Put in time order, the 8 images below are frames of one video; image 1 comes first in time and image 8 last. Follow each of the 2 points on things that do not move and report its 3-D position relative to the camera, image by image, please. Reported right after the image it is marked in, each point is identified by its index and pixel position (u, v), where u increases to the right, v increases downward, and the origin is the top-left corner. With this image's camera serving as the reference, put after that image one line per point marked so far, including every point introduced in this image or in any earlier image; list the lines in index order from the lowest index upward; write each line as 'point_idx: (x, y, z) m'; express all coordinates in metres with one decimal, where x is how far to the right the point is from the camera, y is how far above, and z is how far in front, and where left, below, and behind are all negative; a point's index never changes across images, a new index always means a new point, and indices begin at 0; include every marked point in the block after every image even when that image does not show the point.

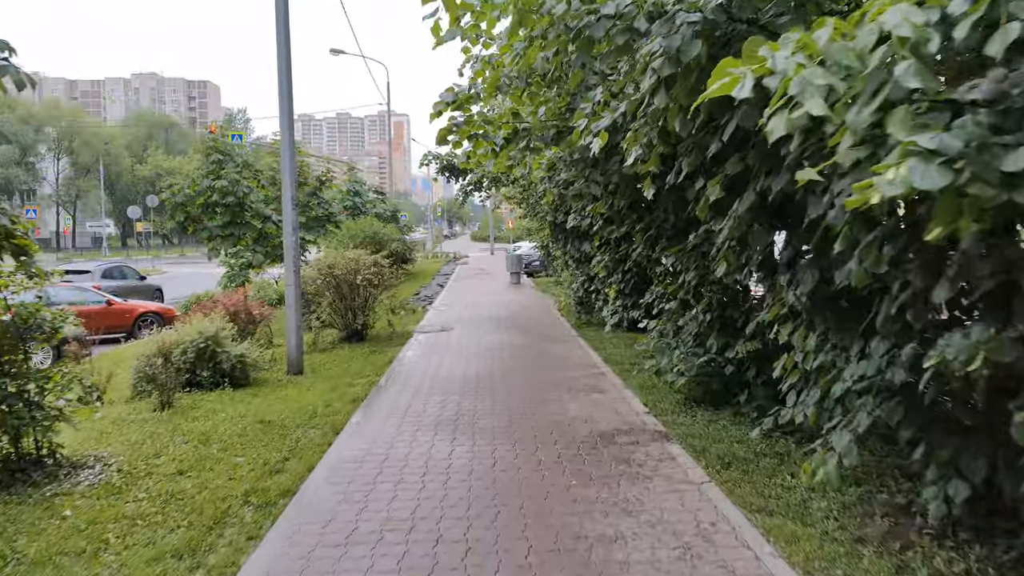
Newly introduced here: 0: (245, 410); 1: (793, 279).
0: (-3.9, -1.8, +7.0) m
1: (+2.1, +0.1, +3.6) m
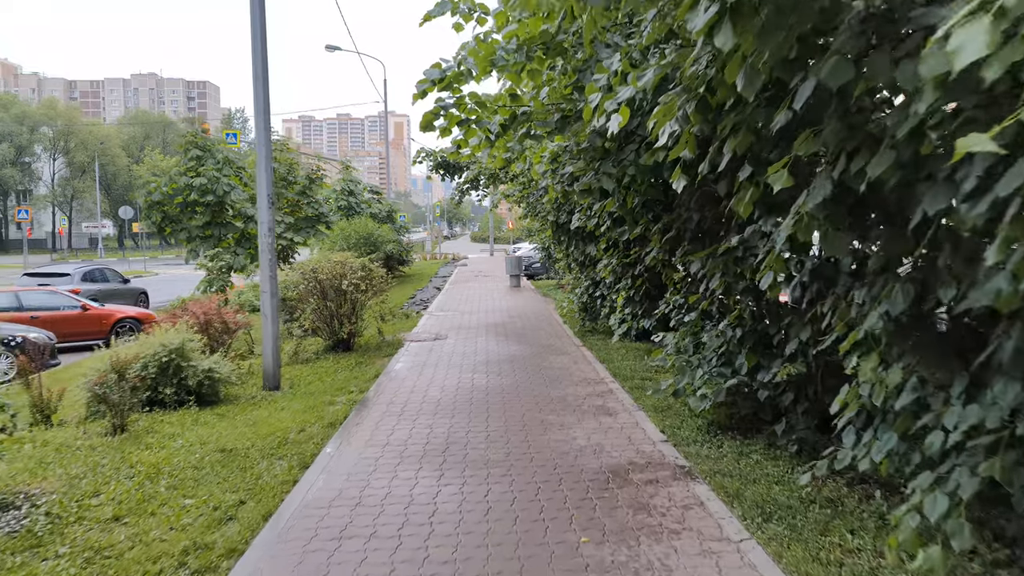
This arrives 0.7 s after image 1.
0: (-4.0, -1.9, +6.1) m
1: (+2.1, 0.0, +2.7) m
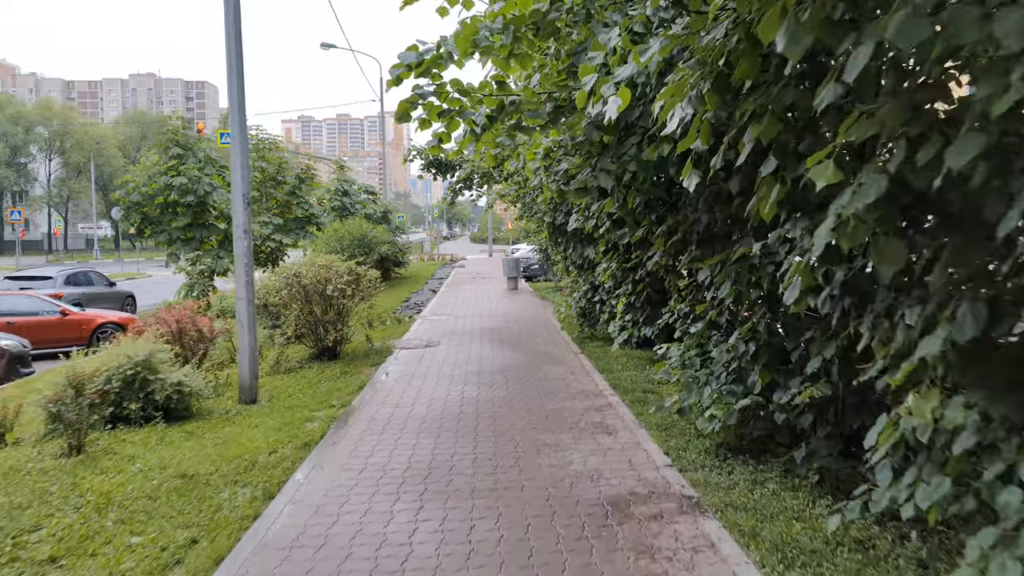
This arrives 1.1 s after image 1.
0: (-4.1, -2.0, +5.6) m
1: (+2.0, -0.1, +2.2) m
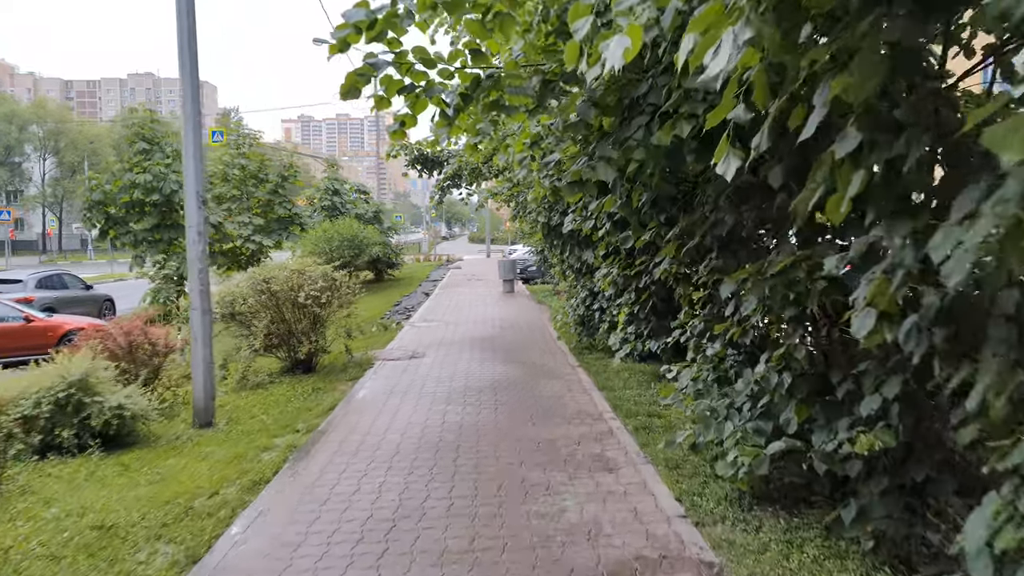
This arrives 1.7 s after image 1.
0: (-4.2, -2.2, +4.8) m
1: (+1.8, -0.3, +1.4) m
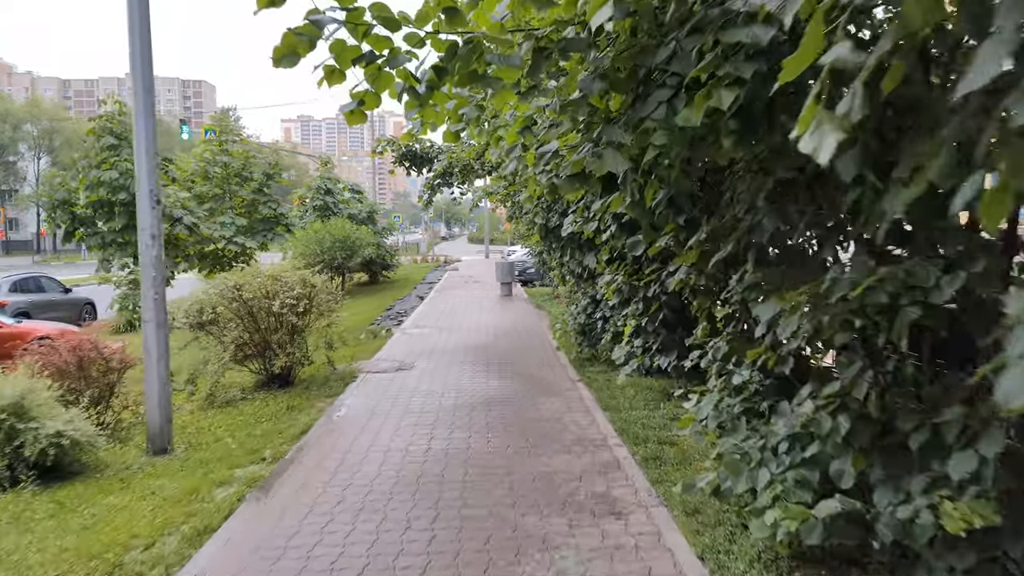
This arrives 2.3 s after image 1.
0: (-4.3, -2.3, +4.1) m
1: (+1.7, -0.4, +0.7) m
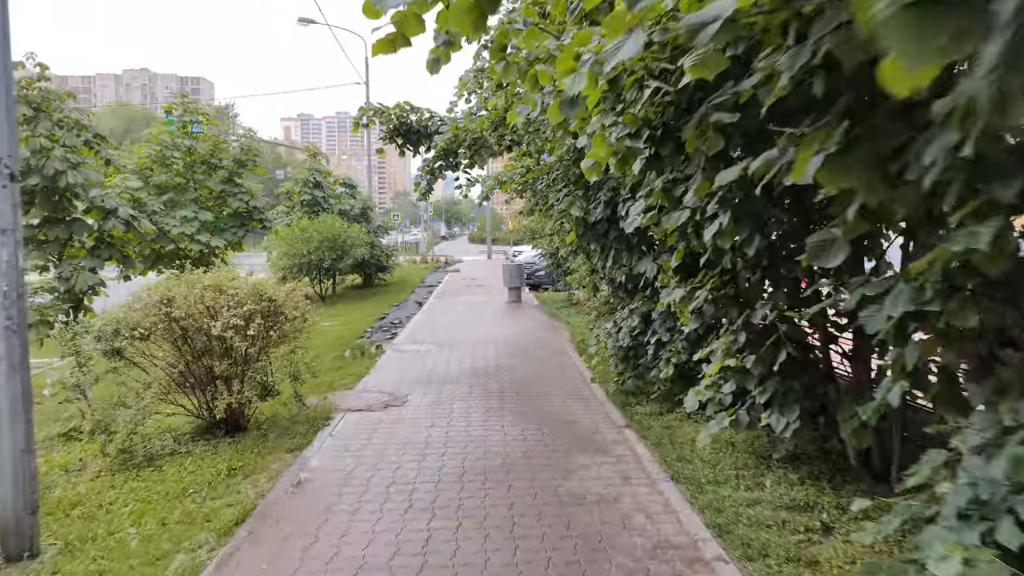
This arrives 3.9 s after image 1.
0: (-4.0, -2.5, +2.0) m
1: (+2.0, -0.6, -1.4) m
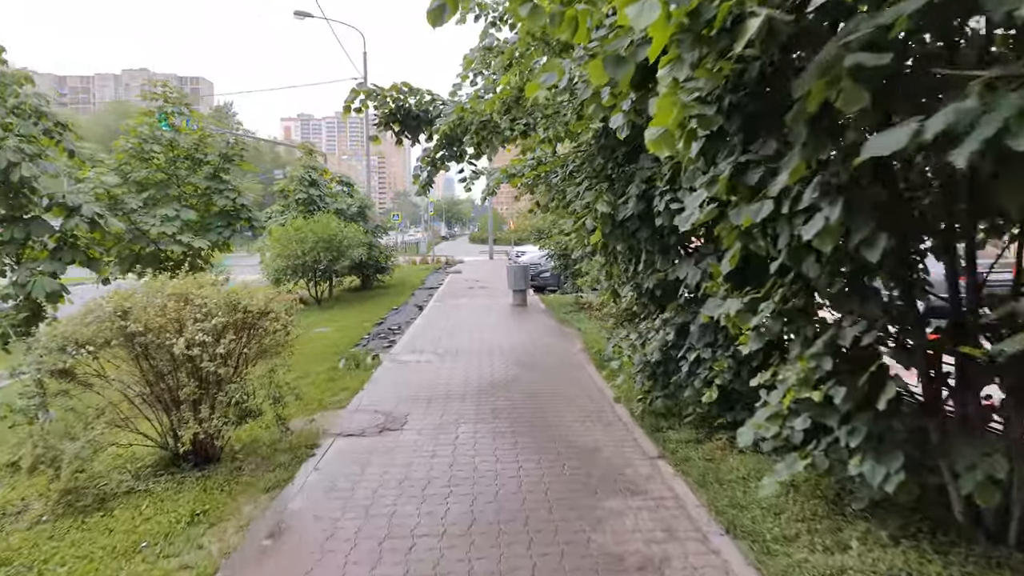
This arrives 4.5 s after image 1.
0: (-3.9, -2.6, +1.2) m
1: (+2.2, -0.7, -2.2) m
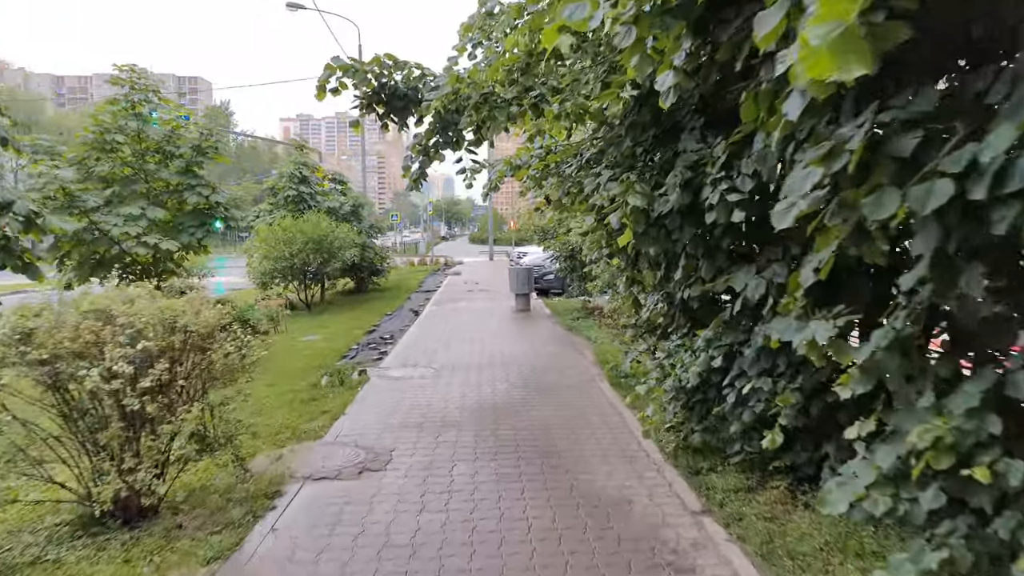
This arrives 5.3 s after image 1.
0: (-3.8, -2.7, +0.2) m
1: (+2.3, -0.8, -3.2) m
